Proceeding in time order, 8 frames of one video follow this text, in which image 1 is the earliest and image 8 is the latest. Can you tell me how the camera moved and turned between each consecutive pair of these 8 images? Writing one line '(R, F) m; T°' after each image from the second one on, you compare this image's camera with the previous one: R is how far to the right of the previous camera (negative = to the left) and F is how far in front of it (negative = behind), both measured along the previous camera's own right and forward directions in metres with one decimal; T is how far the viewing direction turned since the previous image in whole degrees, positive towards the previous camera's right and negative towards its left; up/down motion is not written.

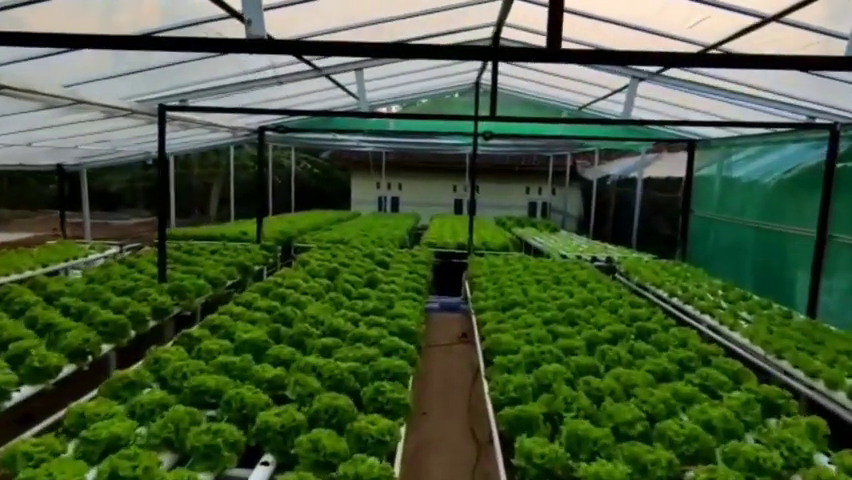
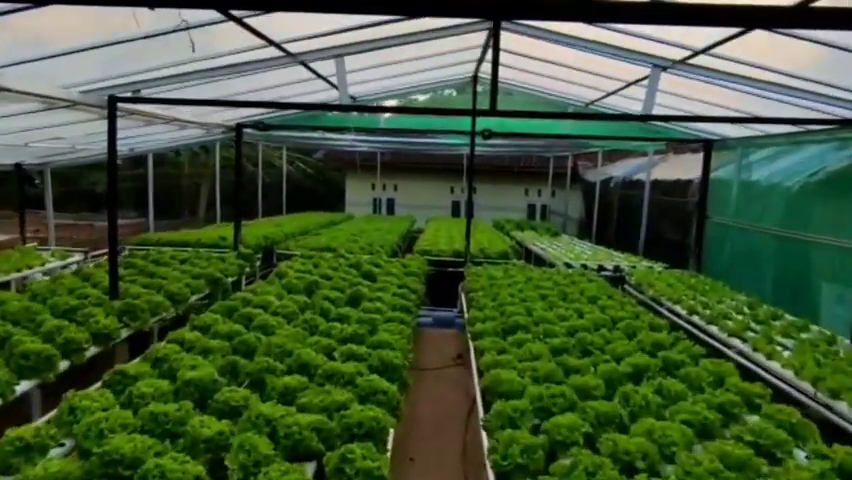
(+0.1, +0.8) m; 0°
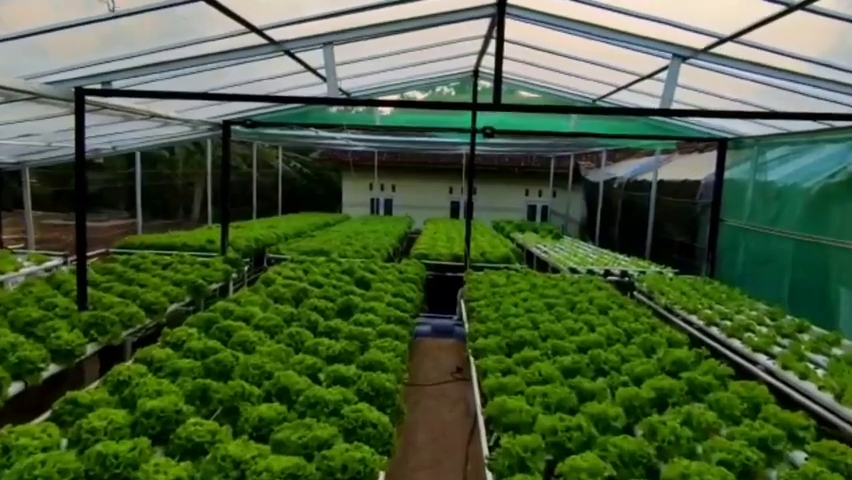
(0.0, +0.5) m; 0°
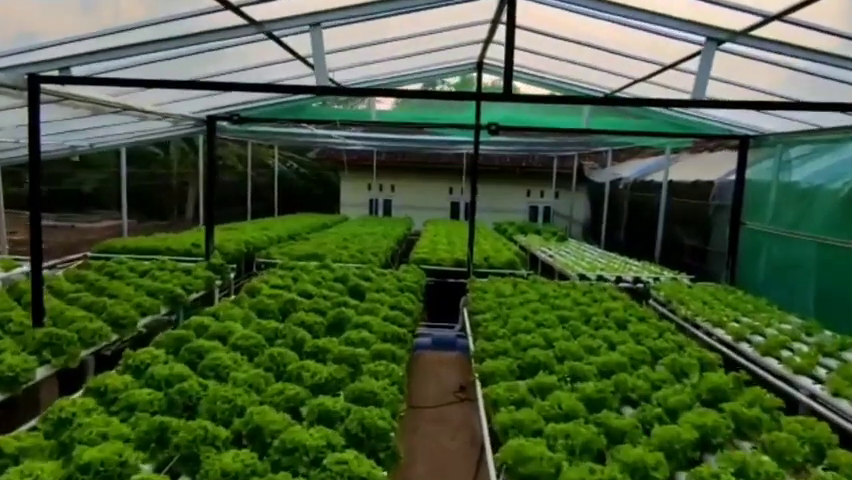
(0.0, +0.6) m; 0°
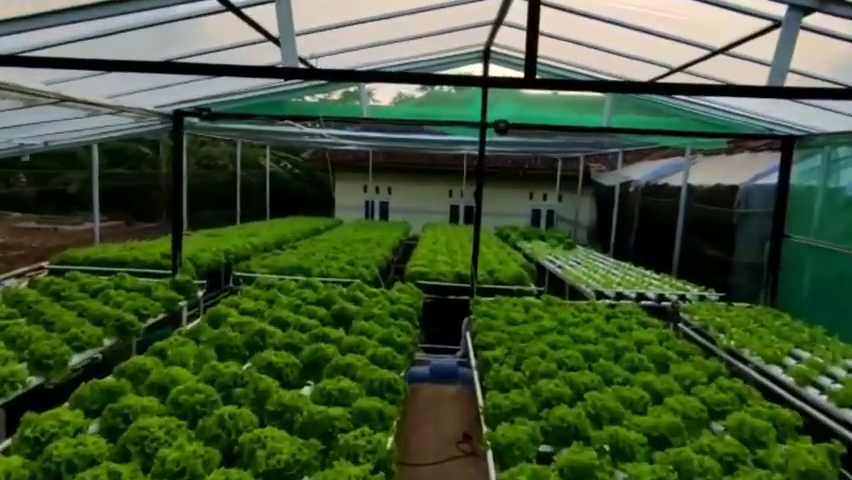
(0.0, +1.0) m; 0°
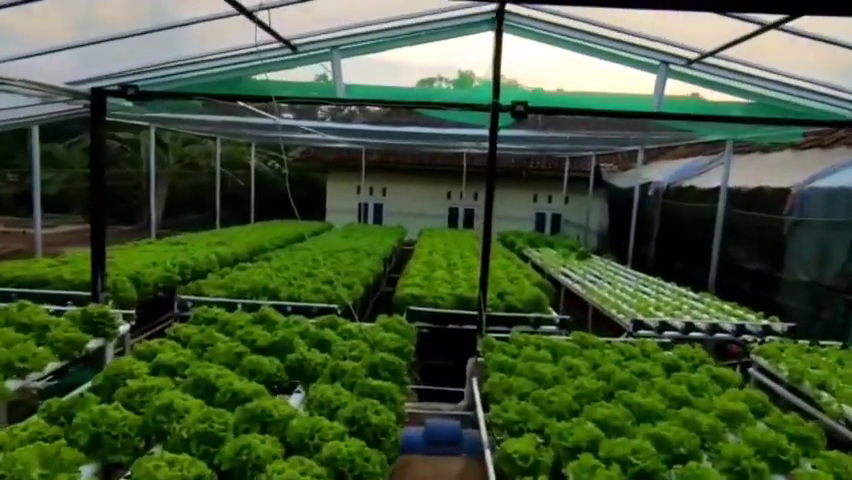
(0.0, +1.6) m; 0°
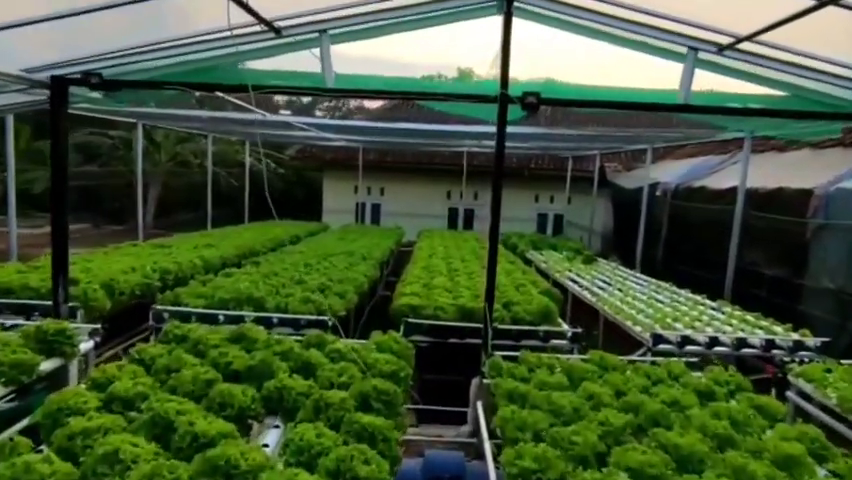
(0.0, +0.6) m; 0°
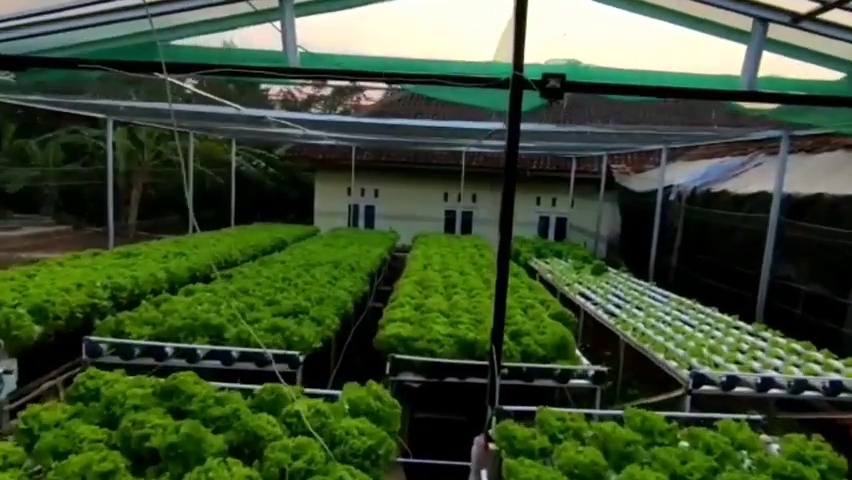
(0.0, +1.0) m; 0°
